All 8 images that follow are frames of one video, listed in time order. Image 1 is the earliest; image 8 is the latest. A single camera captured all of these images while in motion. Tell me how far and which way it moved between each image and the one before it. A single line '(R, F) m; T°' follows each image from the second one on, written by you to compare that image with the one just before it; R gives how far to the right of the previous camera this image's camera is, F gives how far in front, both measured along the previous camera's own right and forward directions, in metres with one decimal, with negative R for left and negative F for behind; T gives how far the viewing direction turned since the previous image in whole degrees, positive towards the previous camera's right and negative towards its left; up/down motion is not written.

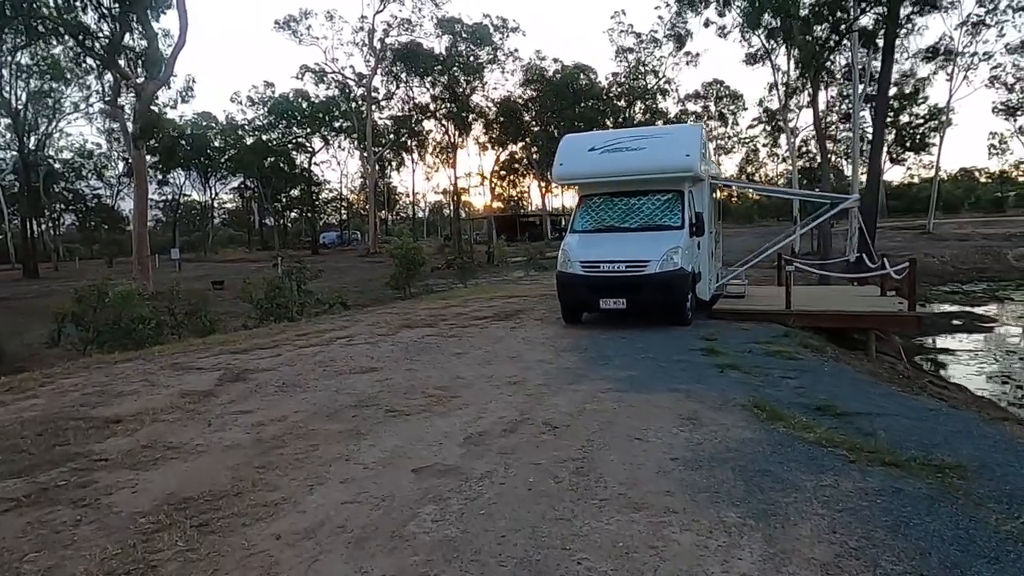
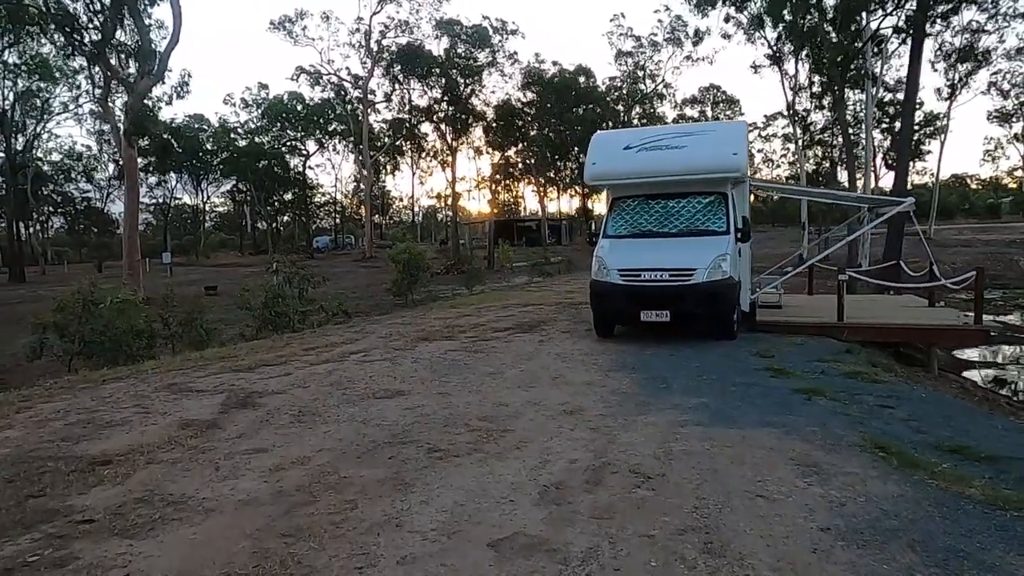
(-0.6, +1.0) m; +1°
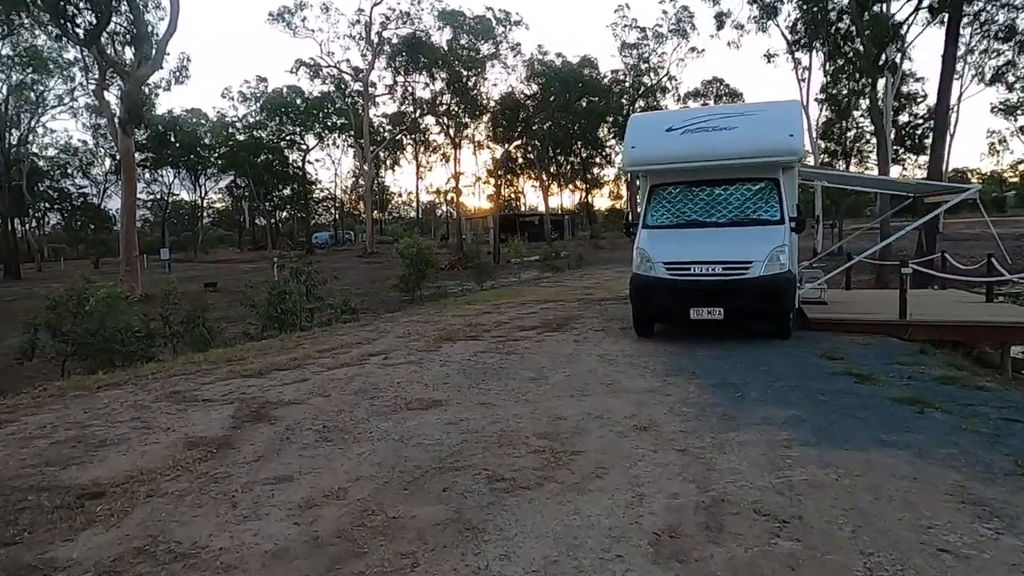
(-0.5, +0.9) m; 0°
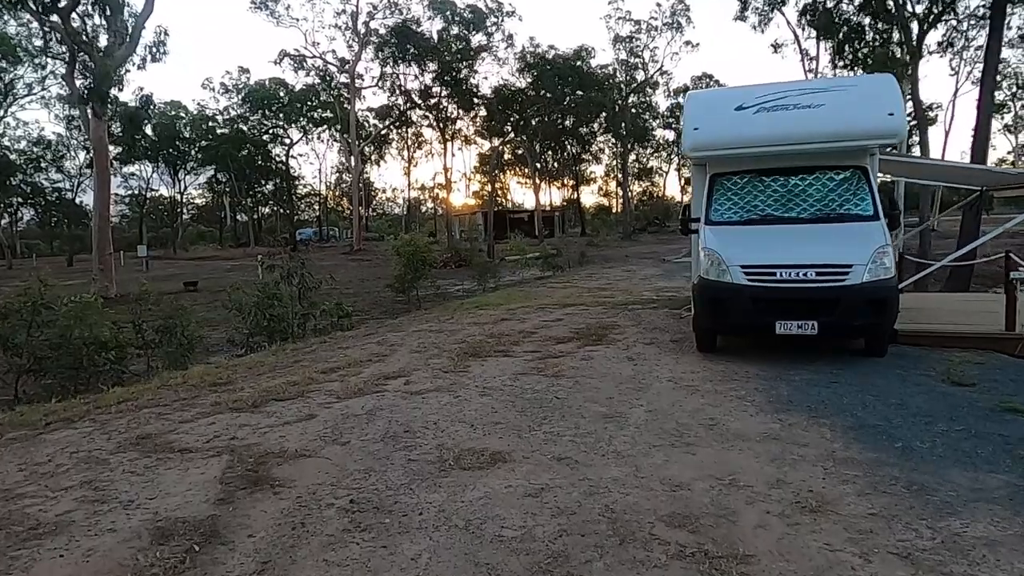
(-0.7, +1.6) m; +1°
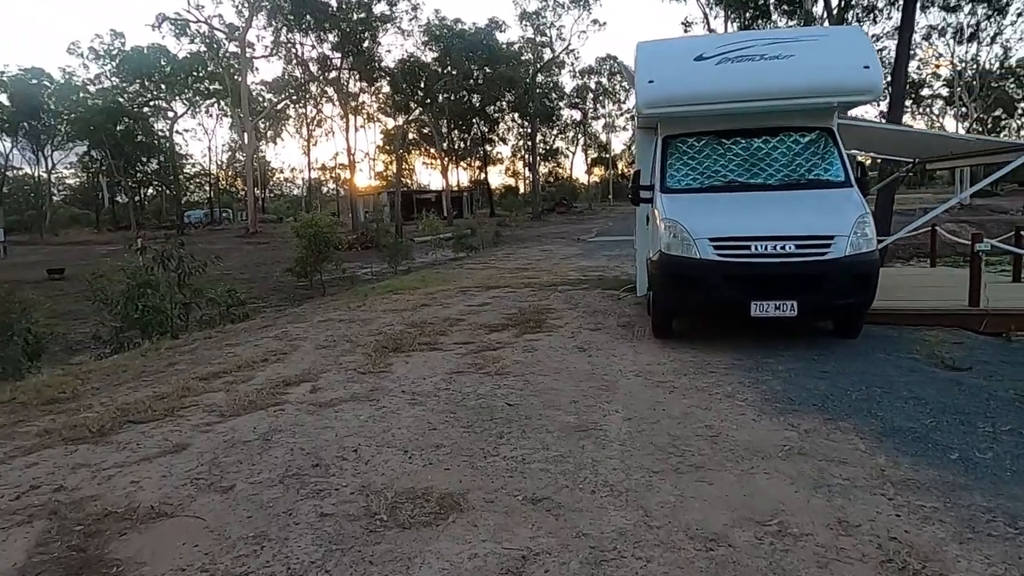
(-0.2, +1.3) m; +8°
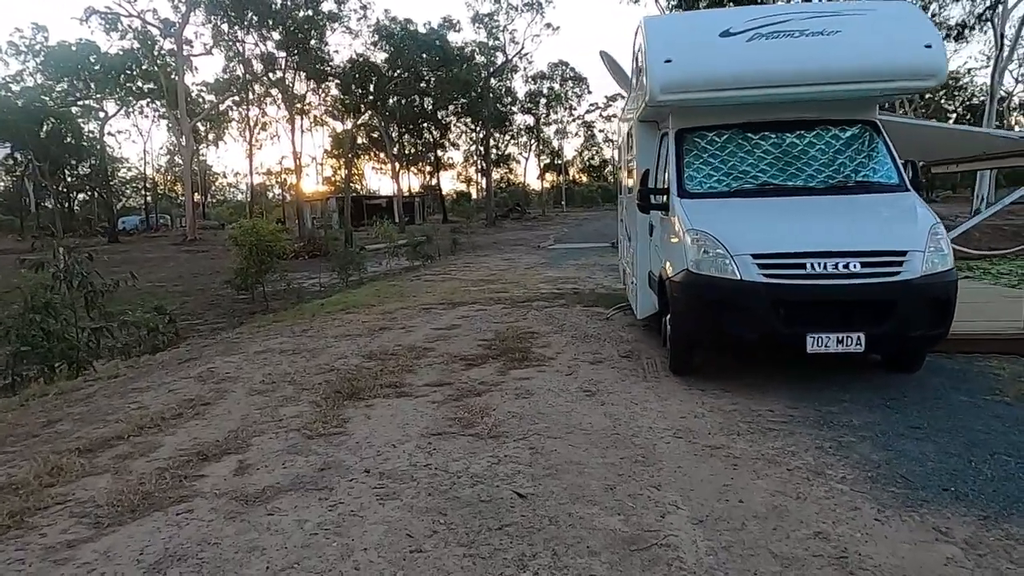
(-0.3, +1.5) m; +4°
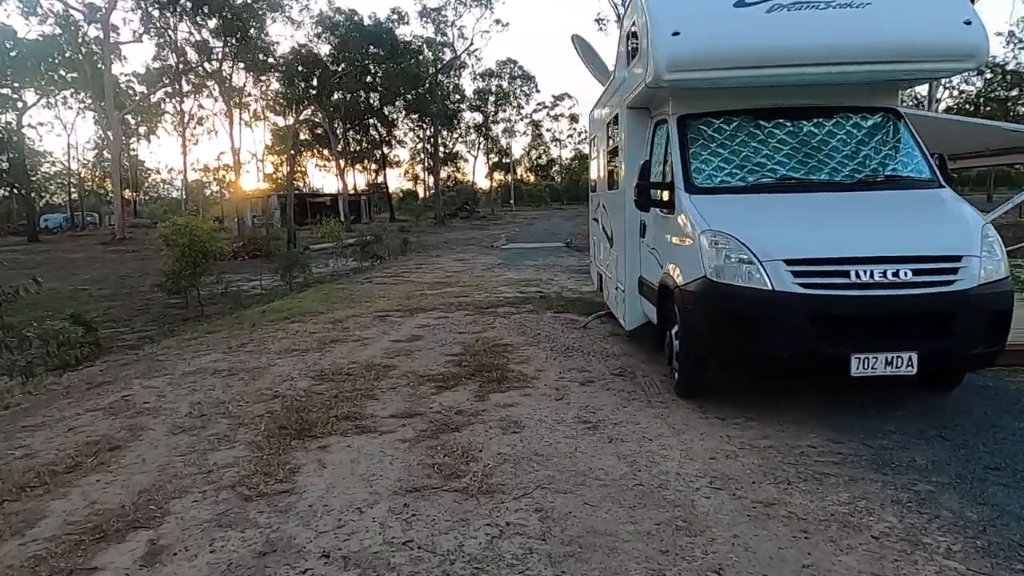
(-0.3, +1.0) m; +5°
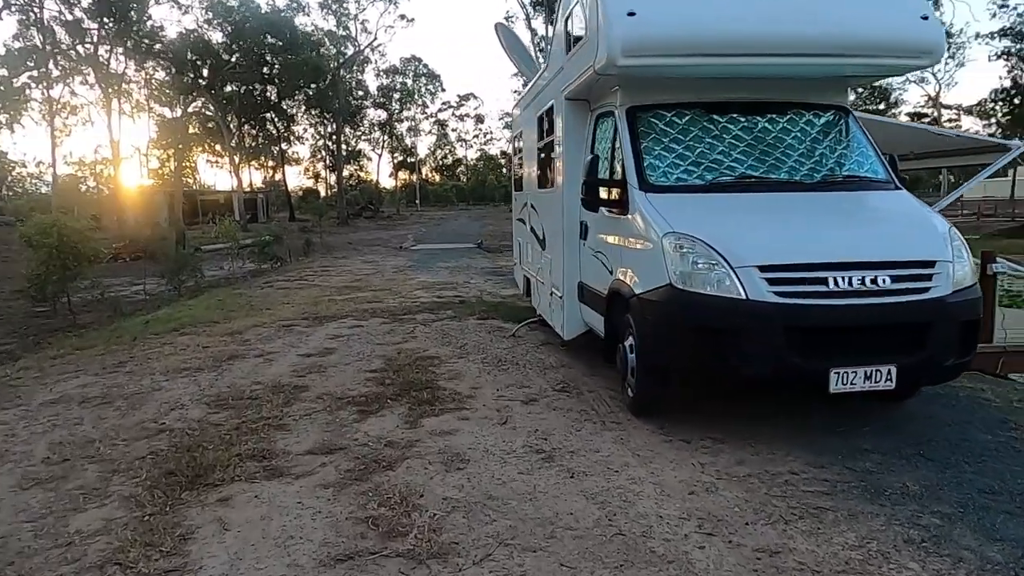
(-0.2, +0.7) m; +8°
